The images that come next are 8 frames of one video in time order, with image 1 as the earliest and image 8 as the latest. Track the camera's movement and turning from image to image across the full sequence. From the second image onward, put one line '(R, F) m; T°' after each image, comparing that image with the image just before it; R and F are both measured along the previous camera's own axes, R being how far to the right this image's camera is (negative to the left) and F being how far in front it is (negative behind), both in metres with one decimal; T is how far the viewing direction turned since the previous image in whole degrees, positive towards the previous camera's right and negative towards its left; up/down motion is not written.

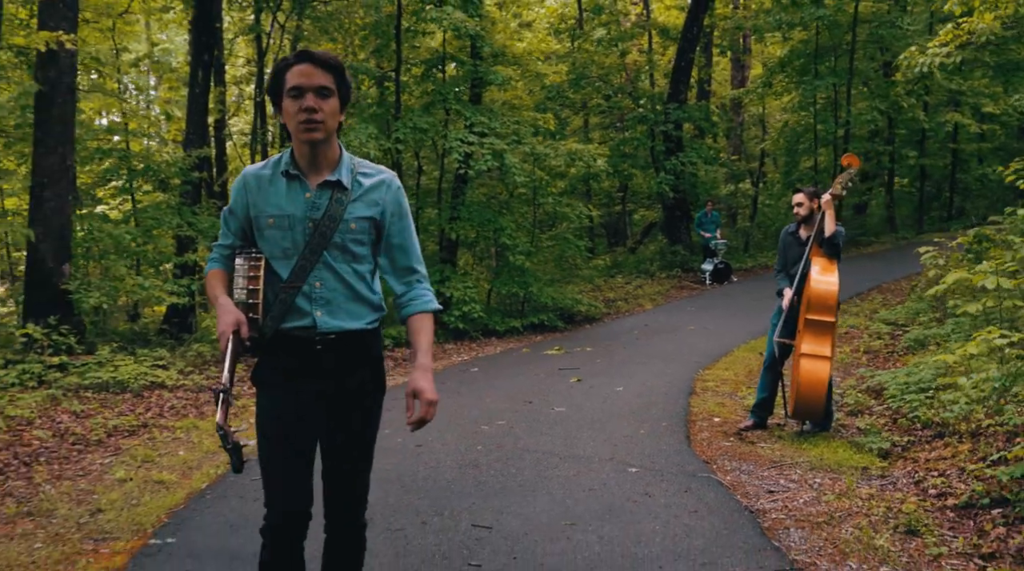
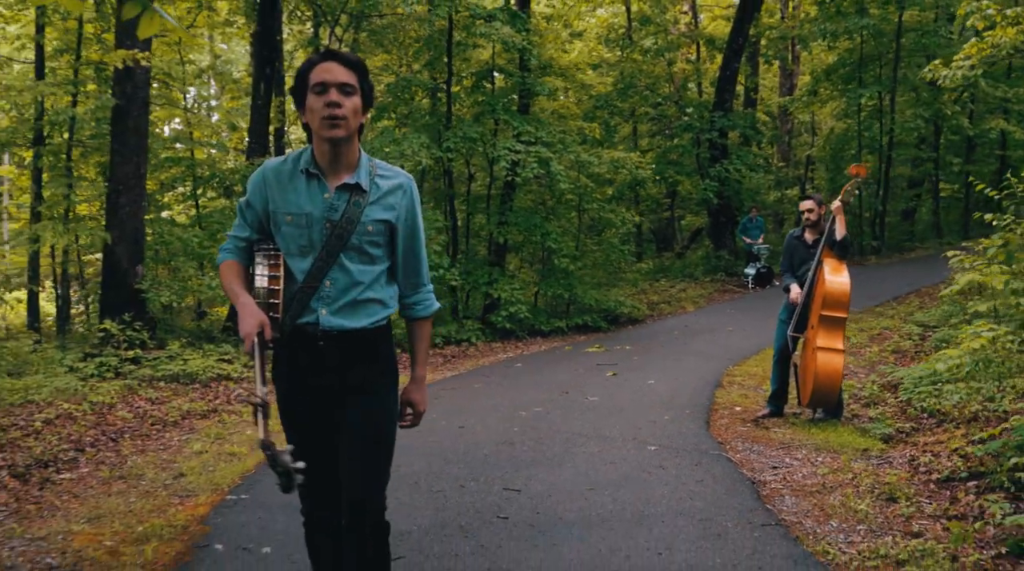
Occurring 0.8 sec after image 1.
(+0.2, -0.7) m; -4°
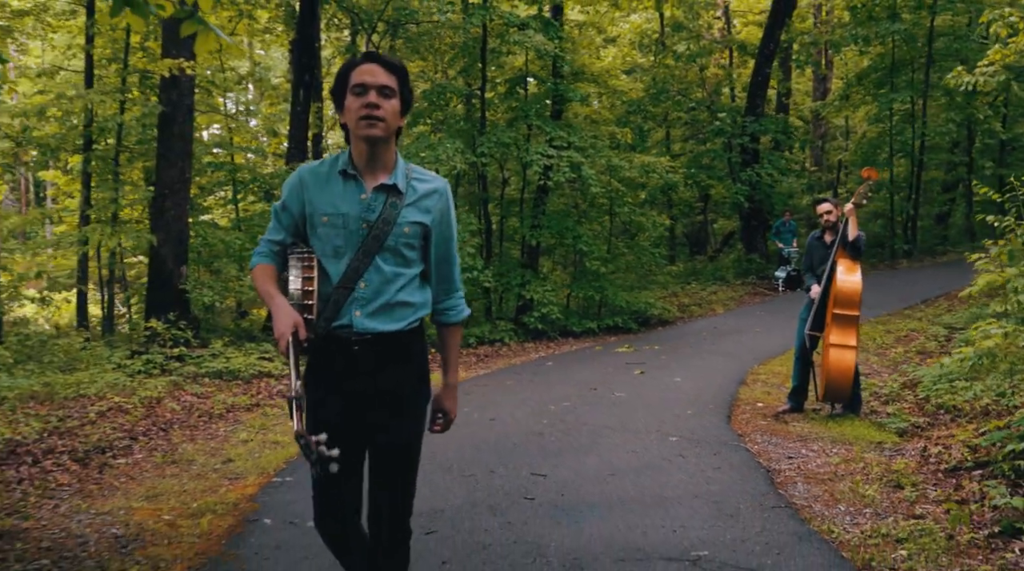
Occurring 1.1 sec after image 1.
(0.0, -0.4) m; -2°
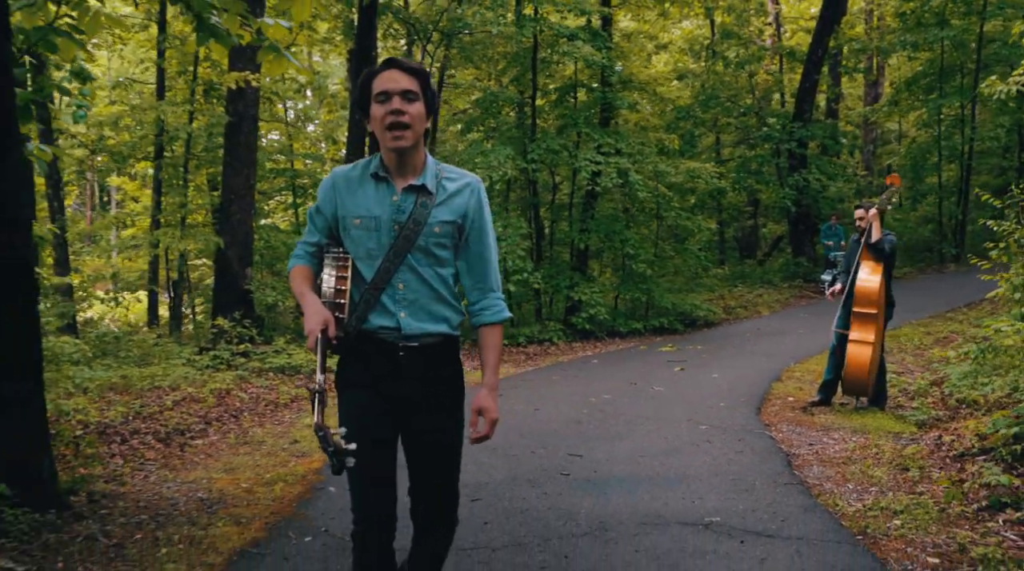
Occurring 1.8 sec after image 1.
(+0.1, -0.6) m; -4°
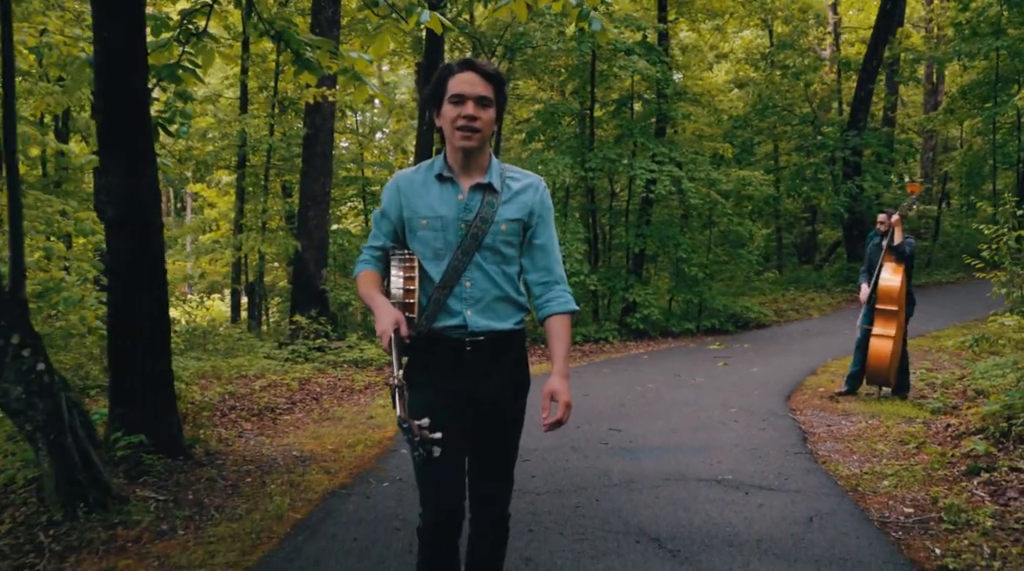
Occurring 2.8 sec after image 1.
(+0.1, -0.9) m; -4°
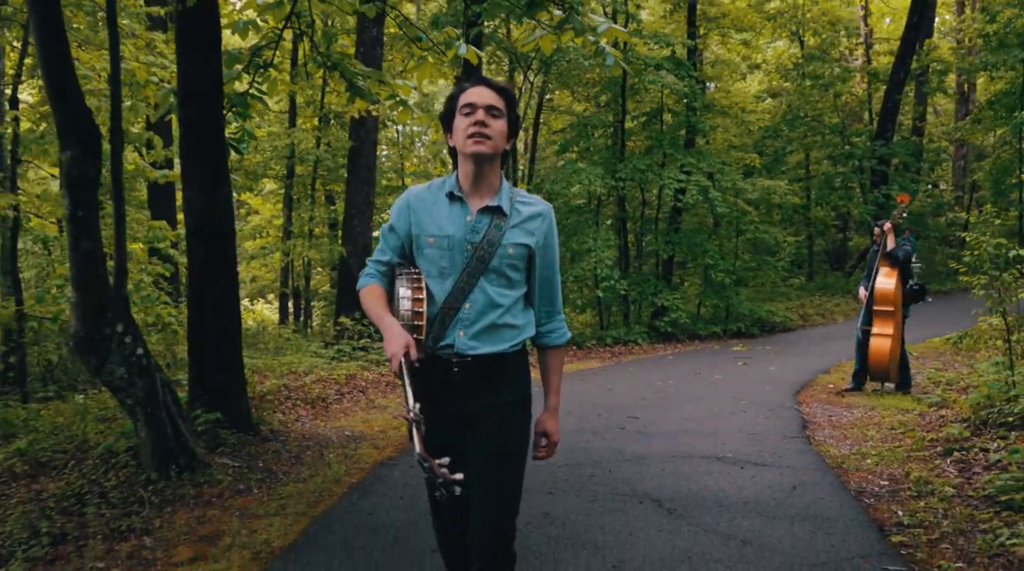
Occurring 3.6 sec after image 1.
(+0.1, -0.8) m; -2°
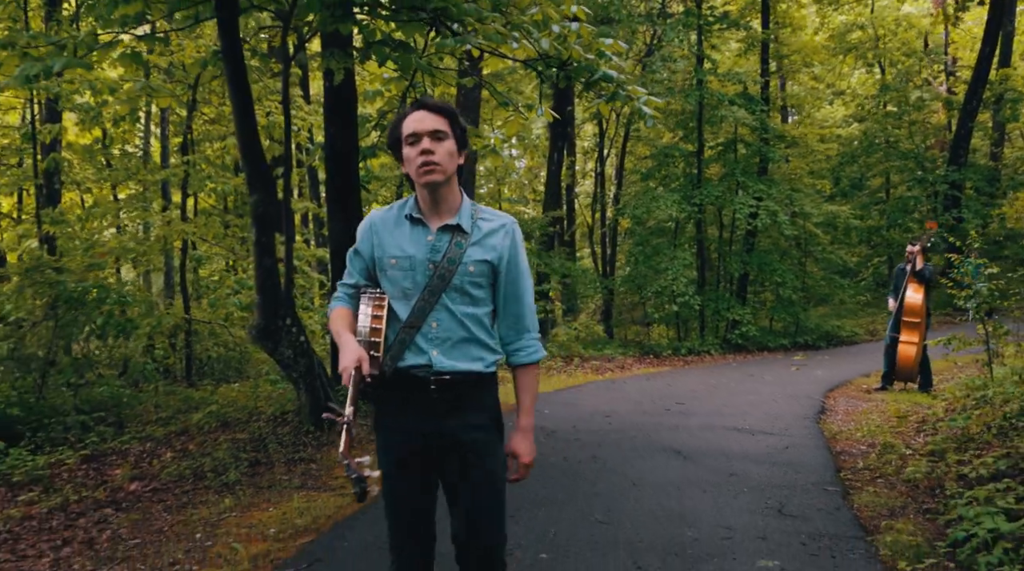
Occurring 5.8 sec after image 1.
(+0.3, -1.9) m; -6°
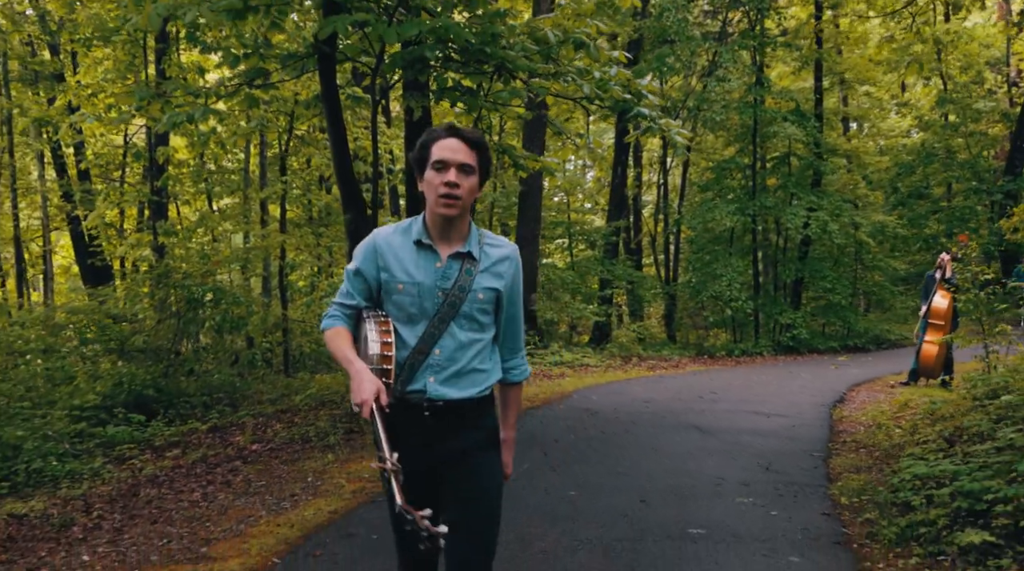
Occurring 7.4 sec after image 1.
(+0.3, -1.4) m; -5°
